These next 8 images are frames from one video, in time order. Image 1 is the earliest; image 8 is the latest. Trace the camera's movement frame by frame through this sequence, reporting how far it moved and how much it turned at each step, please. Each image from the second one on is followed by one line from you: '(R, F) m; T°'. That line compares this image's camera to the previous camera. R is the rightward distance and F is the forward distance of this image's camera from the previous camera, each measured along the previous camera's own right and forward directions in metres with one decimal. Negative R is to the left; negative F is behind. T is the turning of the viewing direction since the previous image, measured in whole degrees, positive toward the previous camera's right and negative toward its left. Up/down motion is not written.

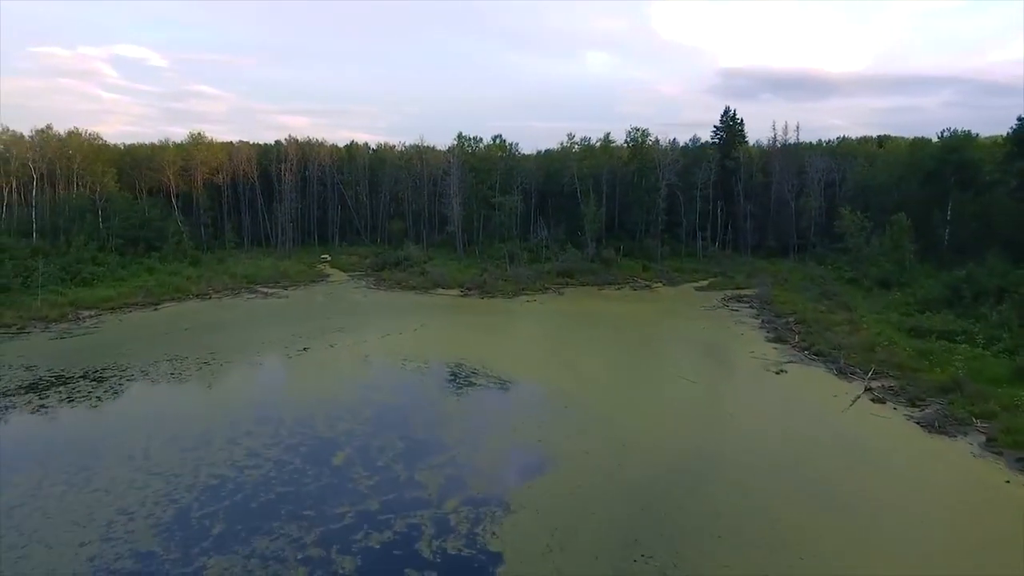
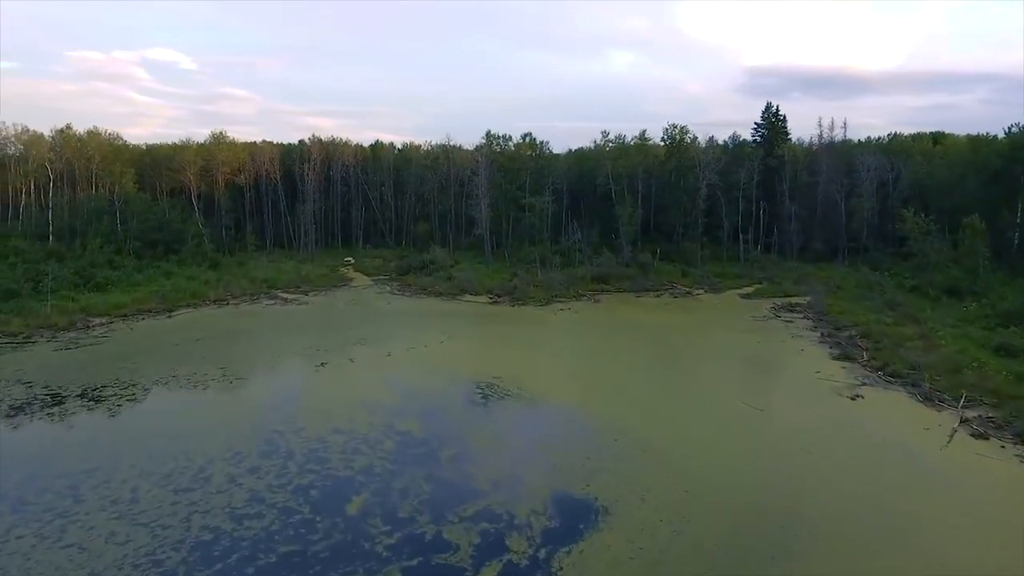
(-0.4, +1.9) m; -2°
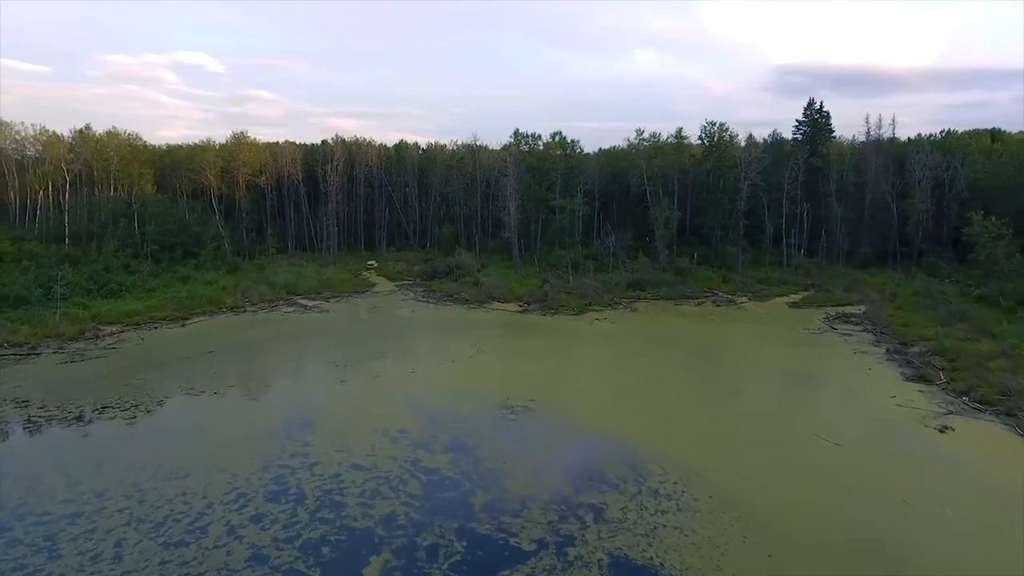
(-0.4, +1.7) m; -2°
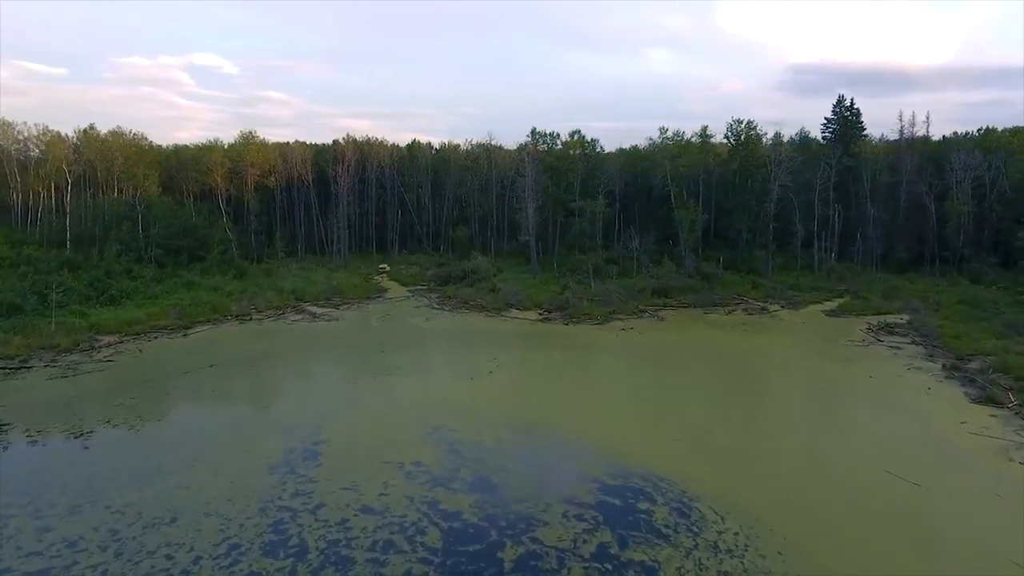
(-0.4, +1.5) m; -1°
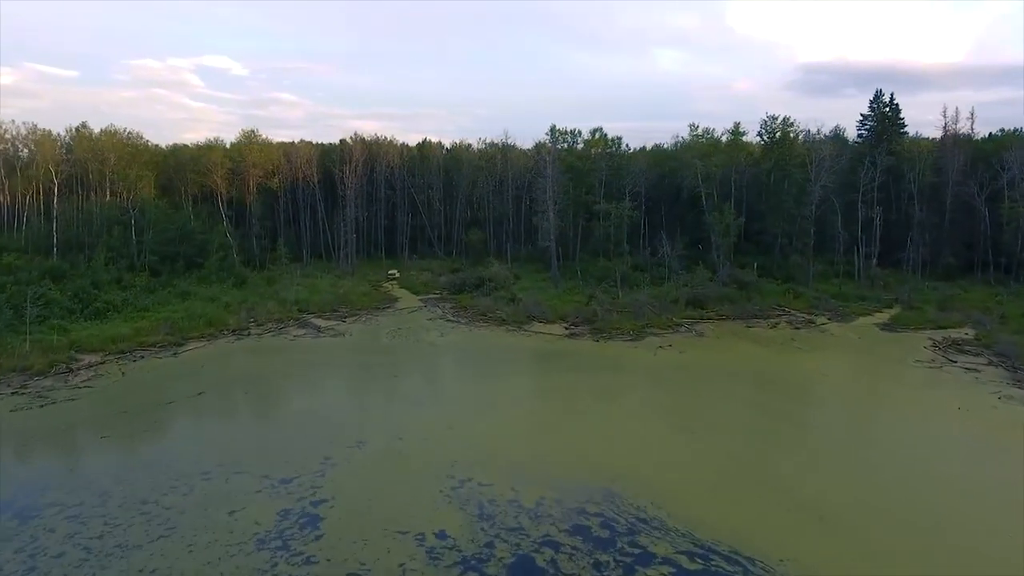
(-0.6, +2.3) m; -1°
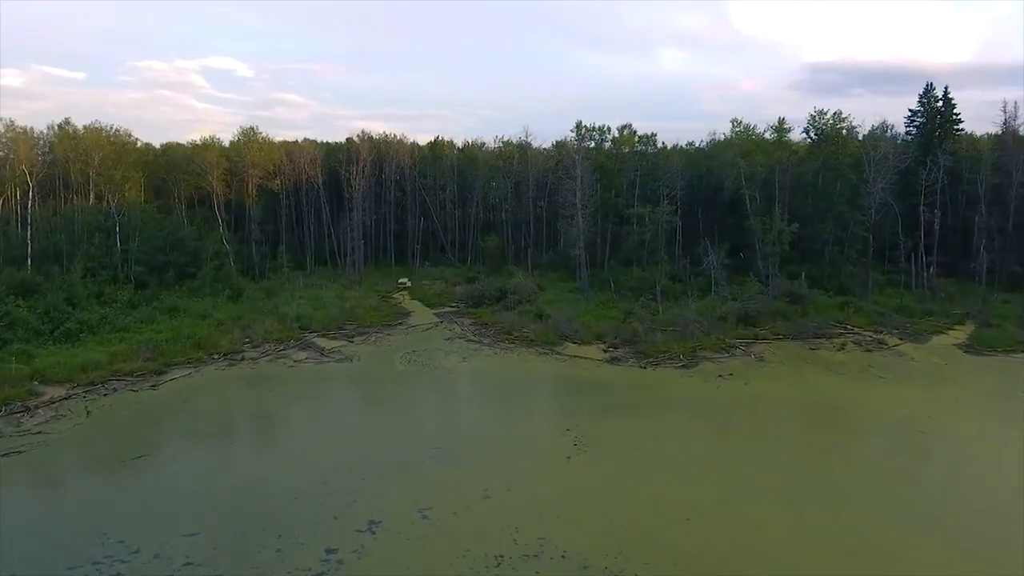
(-0.9, +3.0) m; 0°
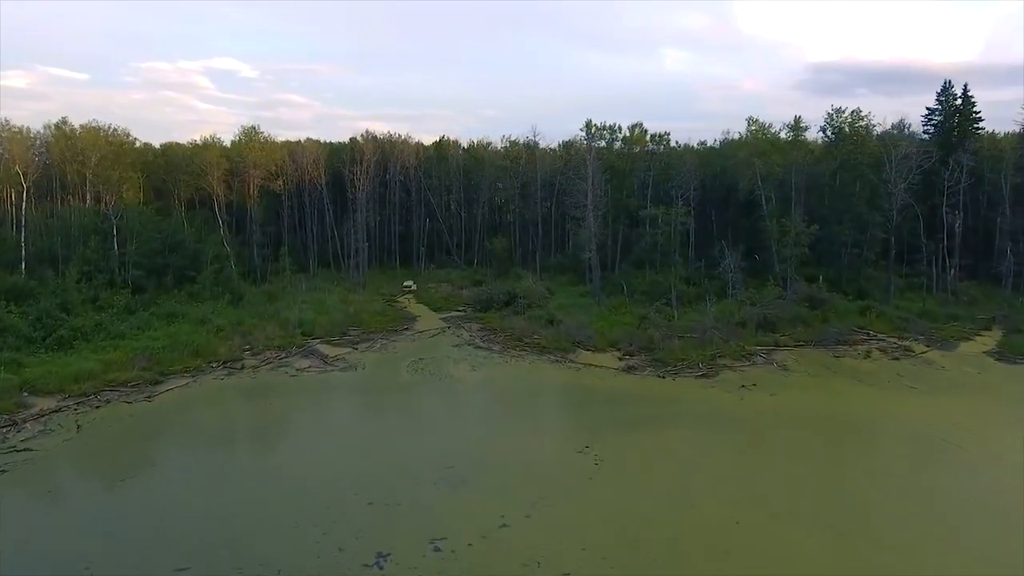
(-0.3, +0.9) m; 0°
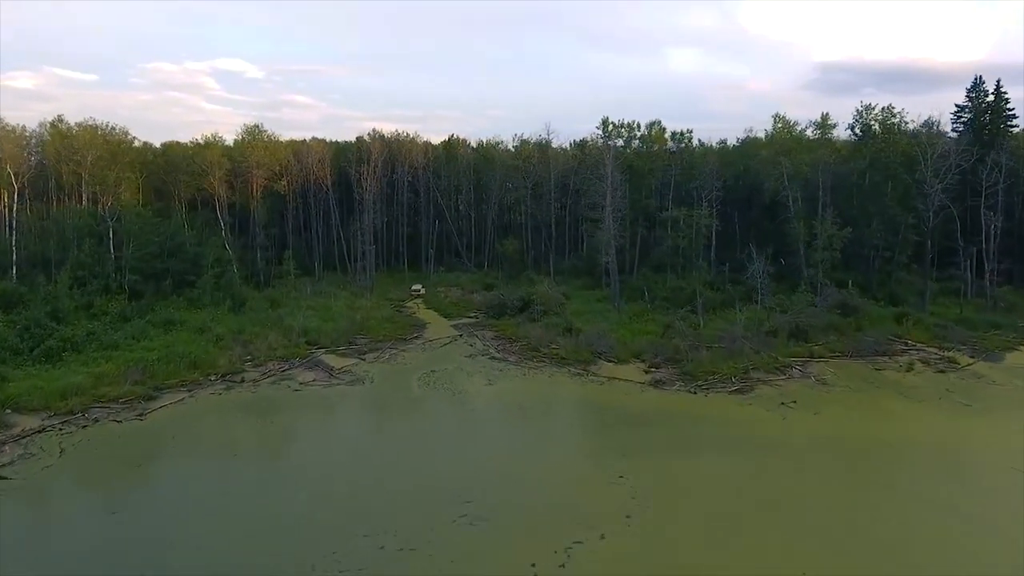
(-0.4, +1.3) m; 0°
